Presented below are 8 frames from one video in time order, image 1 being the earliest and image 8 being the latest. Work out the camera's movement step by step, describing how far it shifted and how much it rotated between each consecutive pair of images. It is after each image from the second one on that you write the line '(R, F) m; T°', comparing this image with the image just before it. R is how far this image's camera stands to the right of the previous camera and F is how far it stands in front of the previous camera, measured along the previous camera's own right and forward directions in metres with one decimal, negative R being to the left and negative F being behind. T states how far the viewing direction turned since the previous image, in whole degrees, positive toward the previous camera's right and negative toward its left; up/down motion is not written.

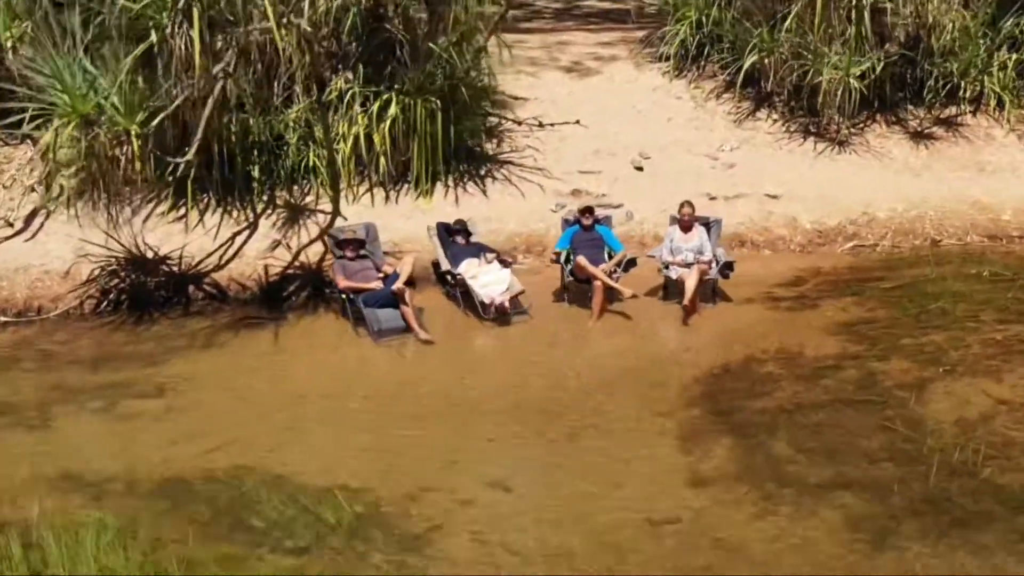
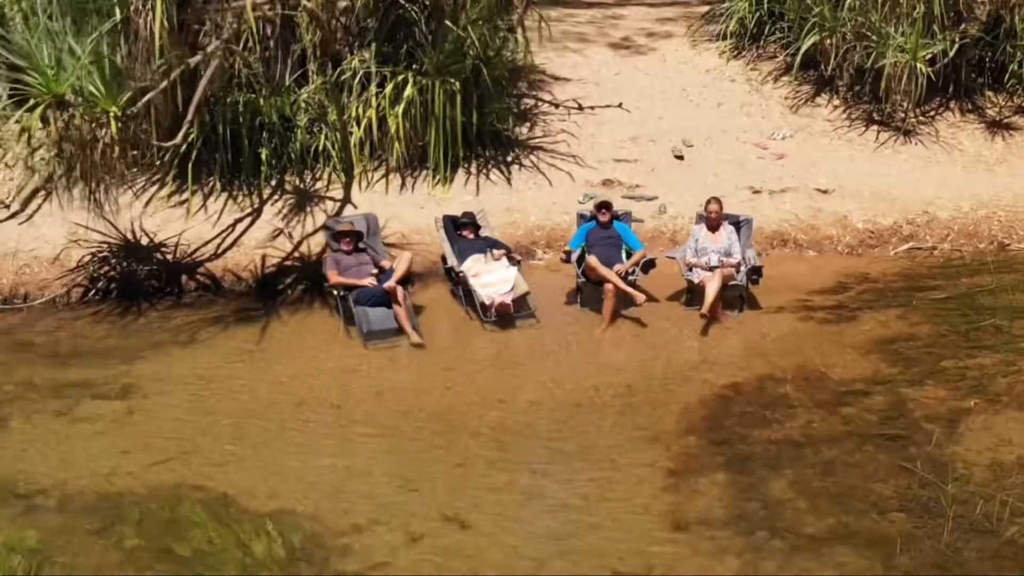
(+0.7, +0.8) m; -5°
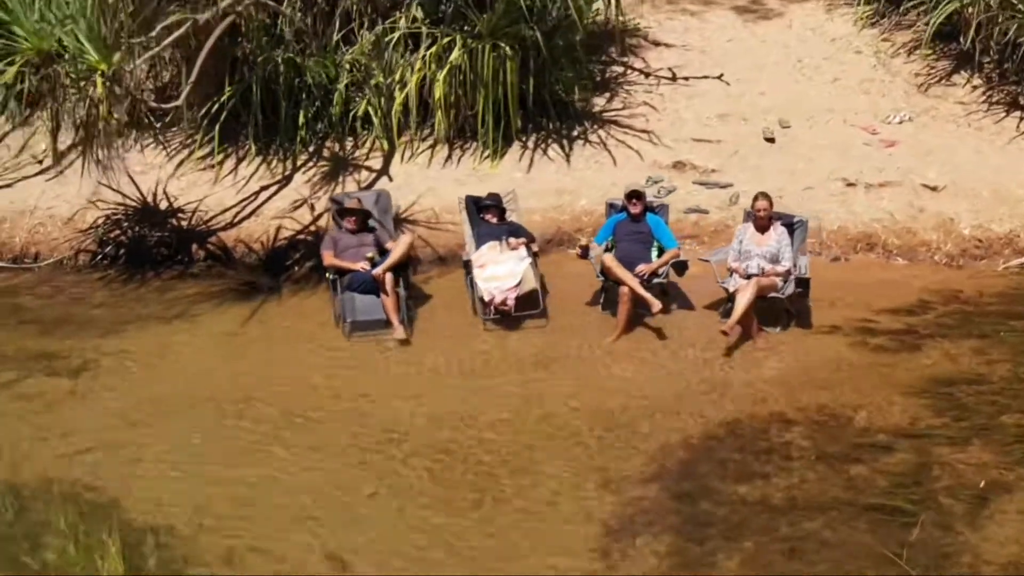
(+1.5, +1.1) m; -11°
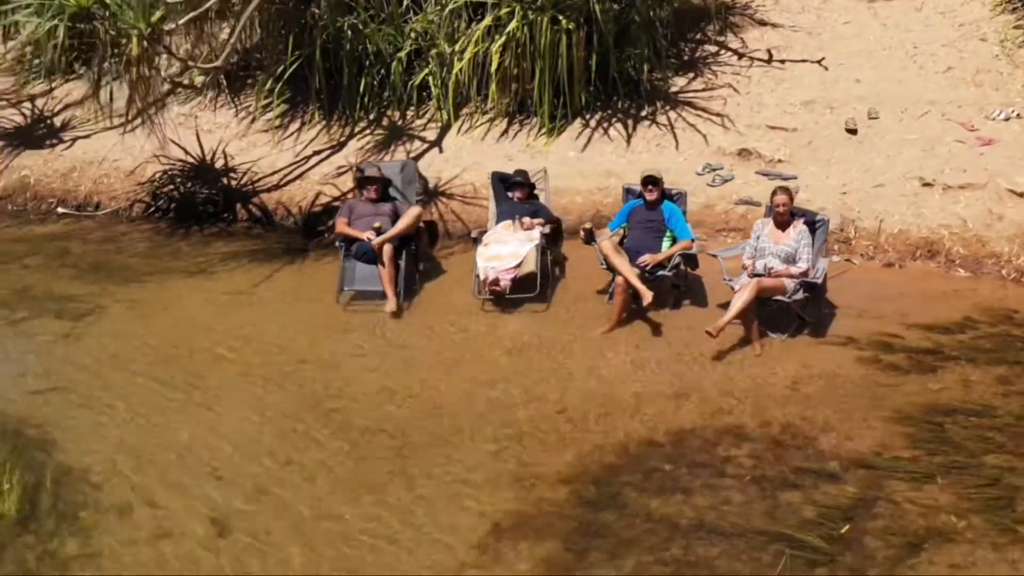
(+1.6, +0.4) m; -12°
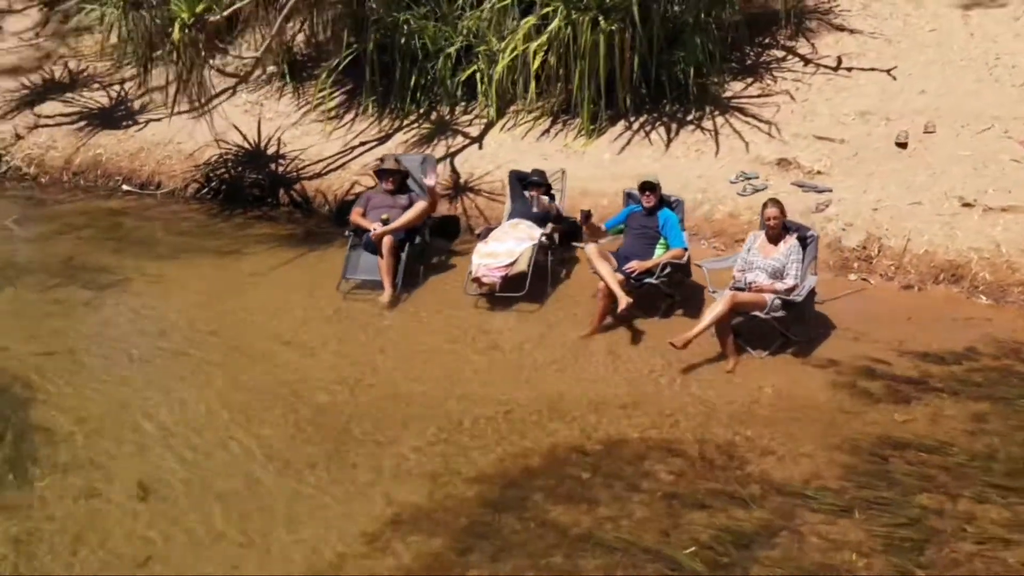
(+1.3, +0.1) m; -9°
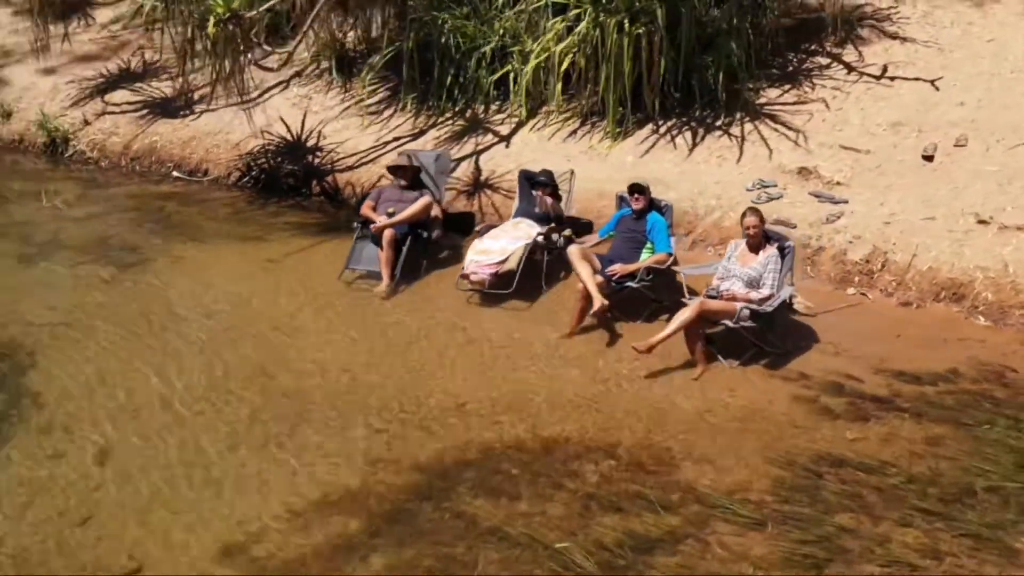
(+1.0, 0.0) m; -7°
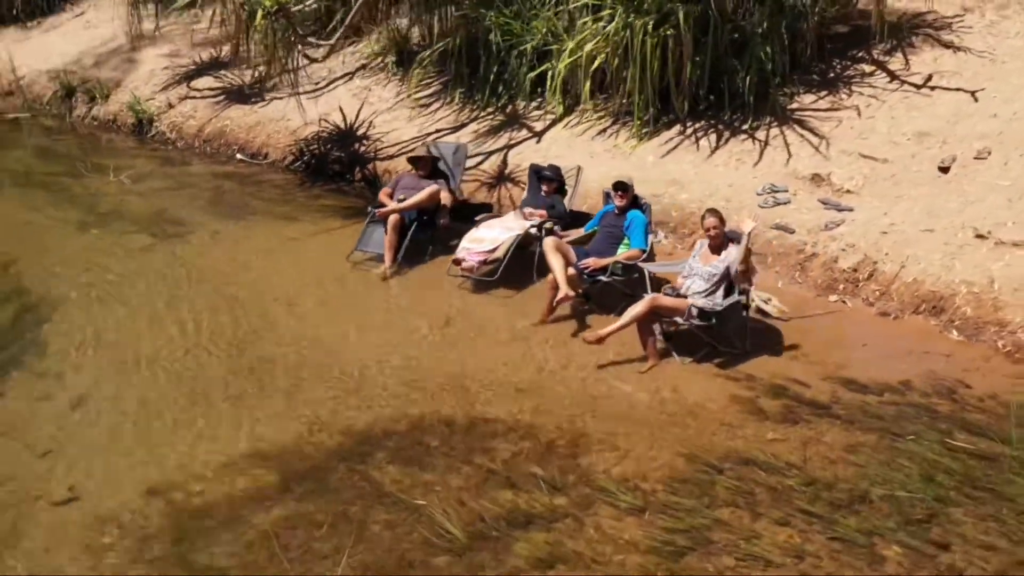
(+1.3, -0.2) m; -9°
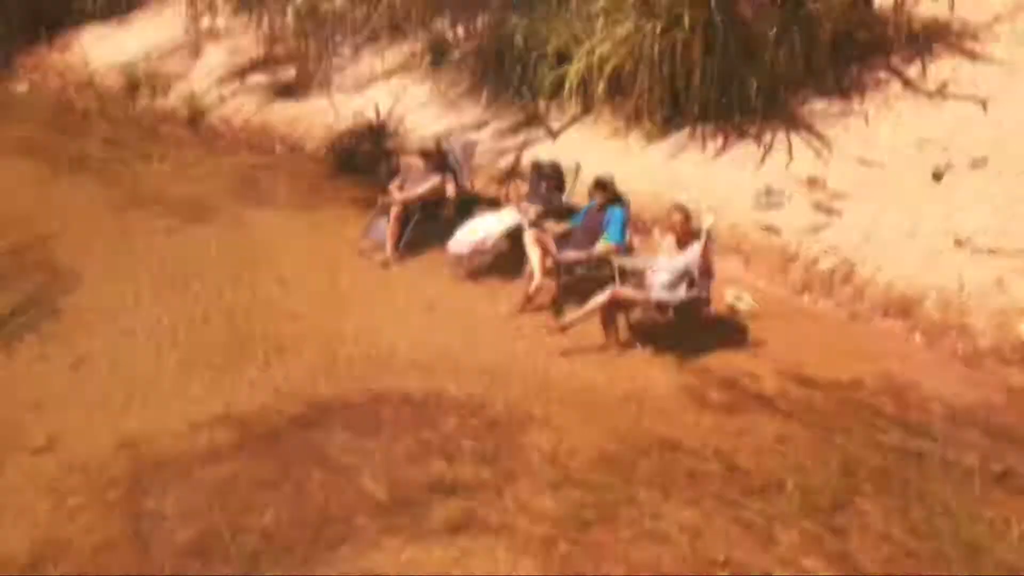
(+0.9, -0.3) m; -5°
